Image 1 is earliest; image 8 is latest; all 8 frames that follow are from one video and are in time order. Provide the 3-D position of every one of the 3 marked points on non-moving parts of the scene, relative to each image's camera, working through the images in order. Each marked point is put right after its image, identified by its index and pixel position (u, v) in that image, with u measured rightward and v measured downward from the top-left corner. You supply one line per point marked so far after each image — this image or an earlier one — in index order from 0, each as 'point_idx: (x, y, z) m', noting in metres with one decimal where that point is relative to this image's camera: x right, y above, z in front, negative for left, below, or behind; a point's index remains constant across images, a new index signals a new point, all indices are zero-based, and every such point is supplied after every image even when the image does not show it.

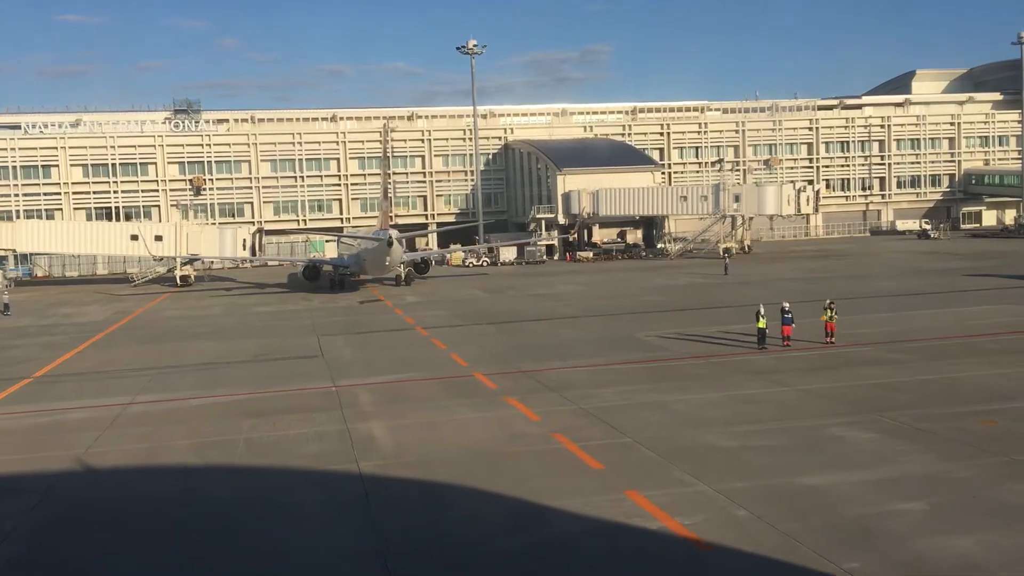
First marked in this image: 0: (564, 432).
0: (+0.9, -2.6, +14.3) m
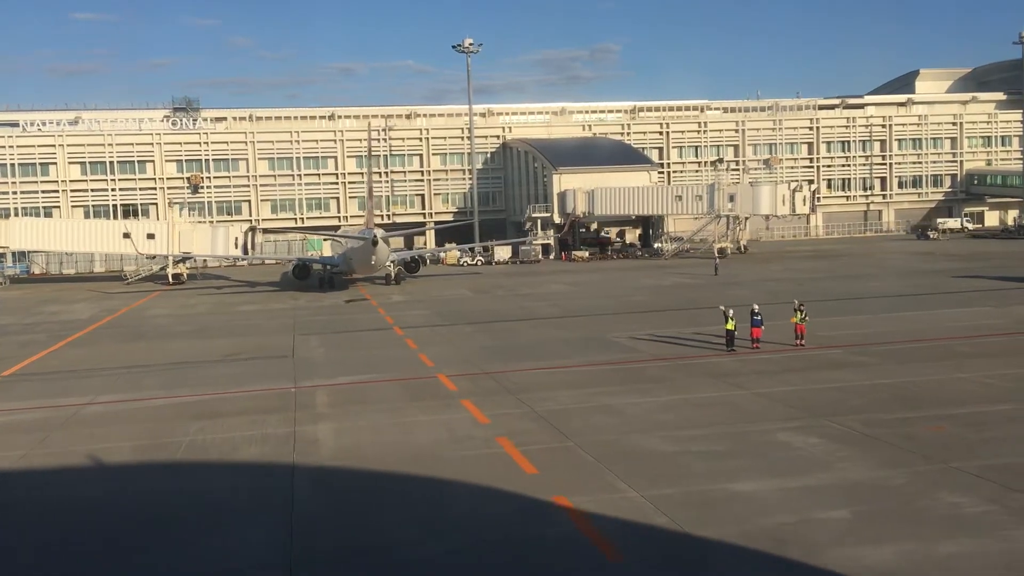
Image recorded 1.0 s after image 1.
0: (-0.1, -2.7, +14.2) m
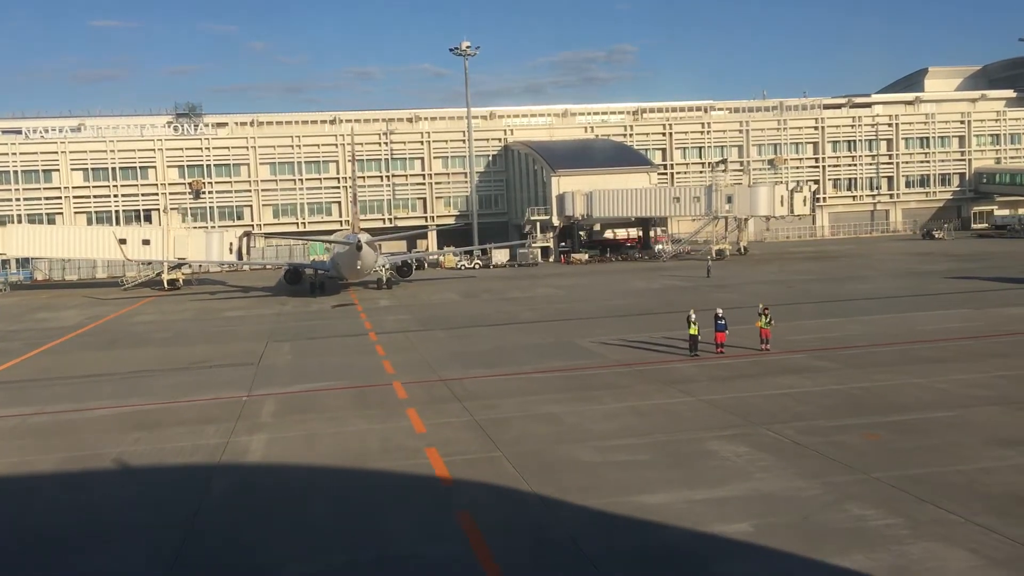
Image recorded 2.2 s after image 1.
0: (-1.3, -2.8, +14.0) m
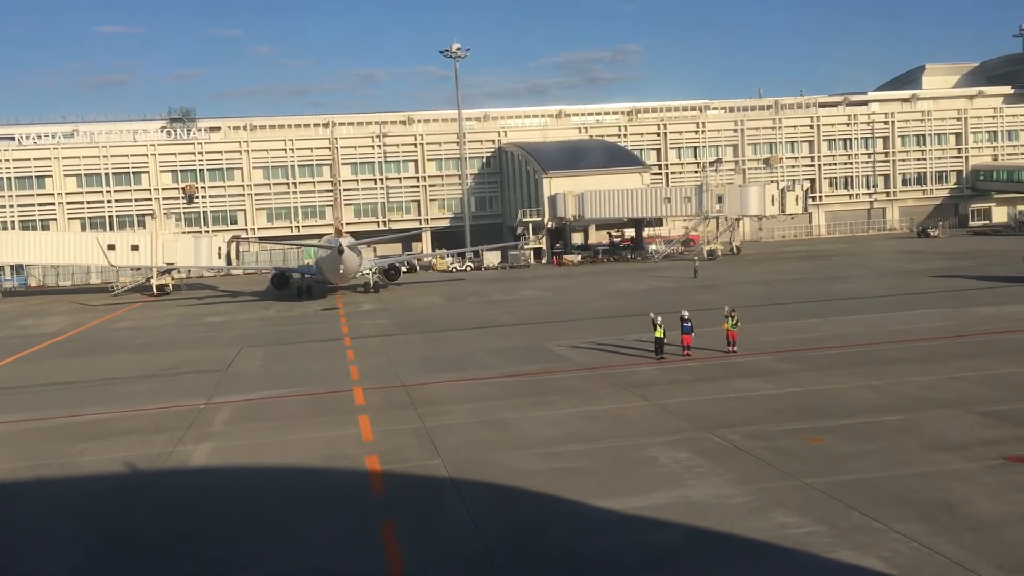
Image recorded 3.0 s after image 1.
0: (-2.3, -3.0, +13.9) m
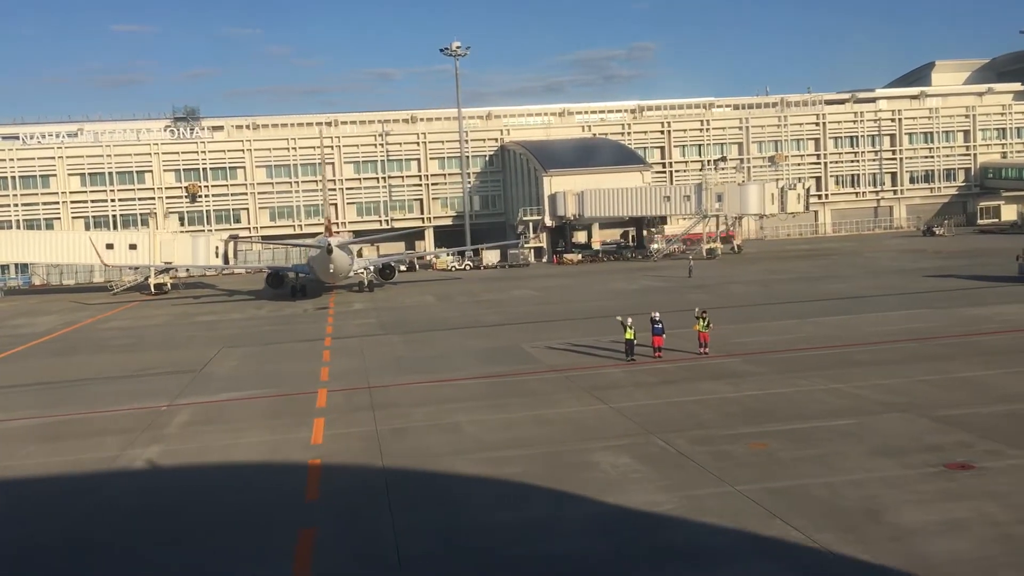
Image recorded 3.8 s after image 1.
0: (-3.3, -3.0, +13.8) m
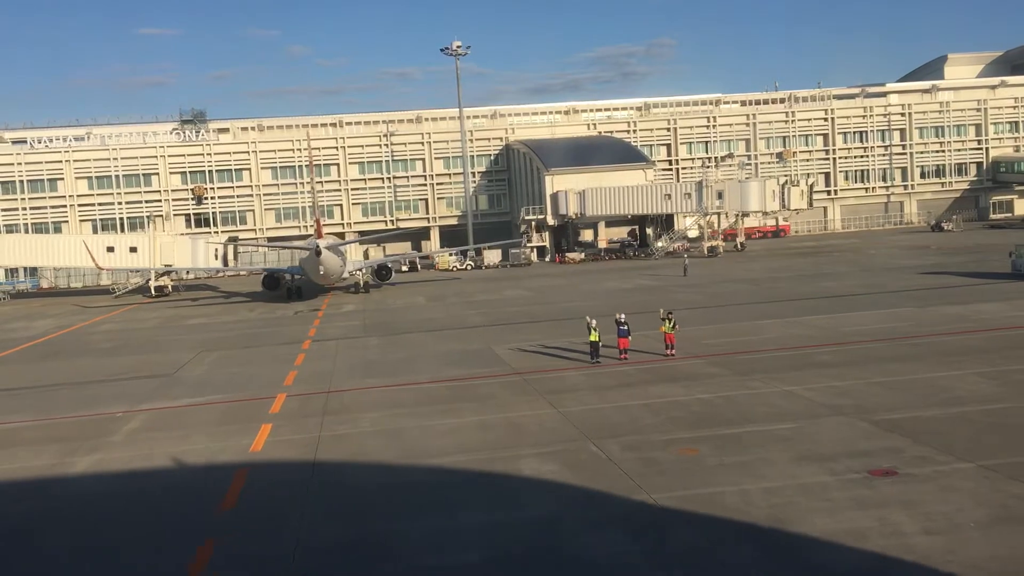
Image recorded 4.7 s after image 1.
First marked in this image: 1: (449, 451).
0: (-4.4, -3.1, +13.8) m
1: (-1.1, -2.9, +14.0) m
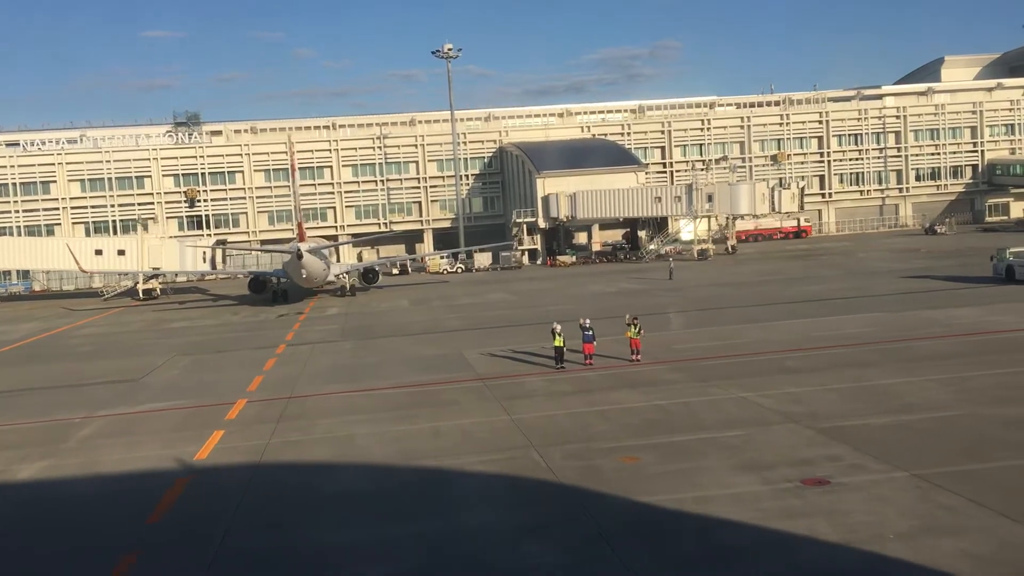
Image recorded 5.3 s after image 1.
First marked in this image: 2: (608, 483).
0: (-5.4, -3.3, +13.8) m
1: (-2.1, -3.1, +13.9) m
2: (+1.5, -2.9, +11.6) m
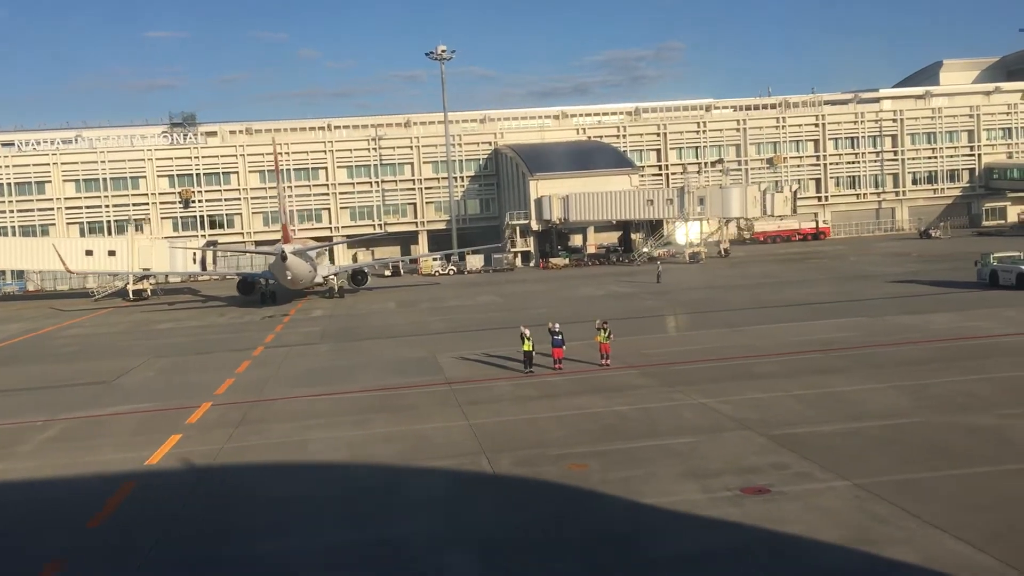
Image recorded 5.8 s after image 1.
0: (-6.3, -3.3, +13.7) m
1: (-3.0, -3.1, +13.8) m
2: (+0.6, -3.0, +11.6) m
